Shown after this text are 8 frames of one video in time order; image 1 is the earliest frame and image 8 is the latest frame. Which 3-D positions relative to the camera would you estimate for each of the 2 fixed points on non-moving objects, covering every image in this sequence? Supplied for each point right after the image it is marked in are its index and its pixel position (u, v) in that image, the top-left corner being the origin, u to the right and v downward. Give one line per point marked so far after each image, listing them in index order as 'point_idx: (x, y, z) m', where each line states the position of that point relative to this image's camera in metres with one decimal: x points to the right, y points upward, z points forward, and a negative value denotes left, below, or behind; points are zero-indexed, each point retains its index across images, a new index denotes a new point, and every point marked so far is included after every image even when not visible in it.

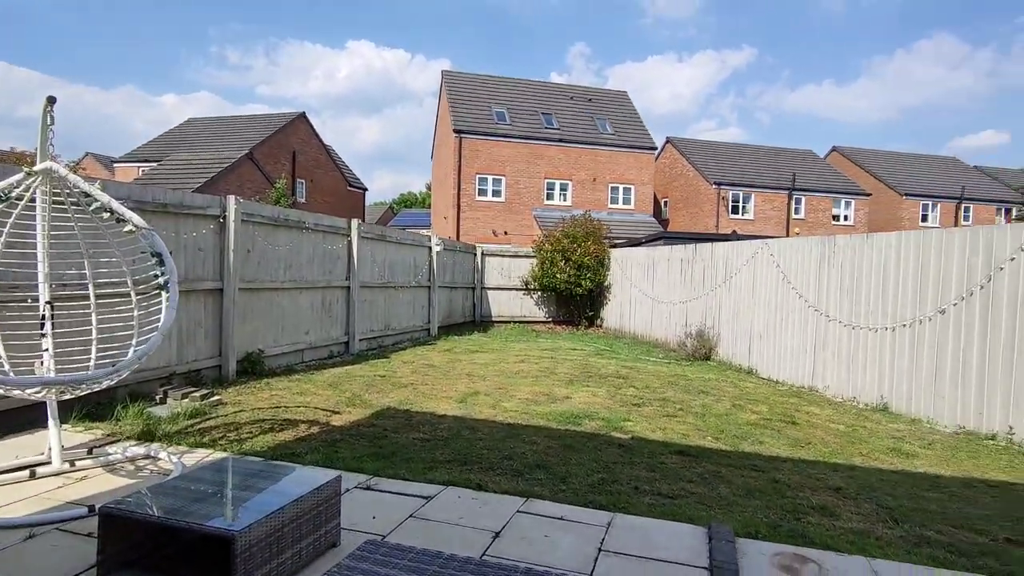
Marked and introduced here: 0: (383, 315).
0: (-2.3, -0.5, +10.6) m
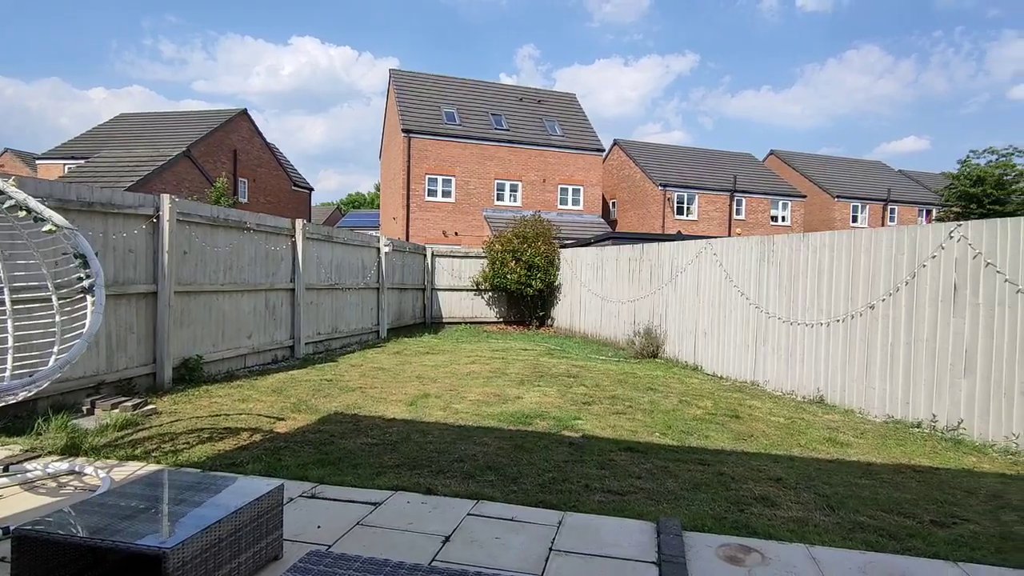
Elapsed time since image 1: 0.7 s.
0: (-3.2, -0.5, +10.3) m
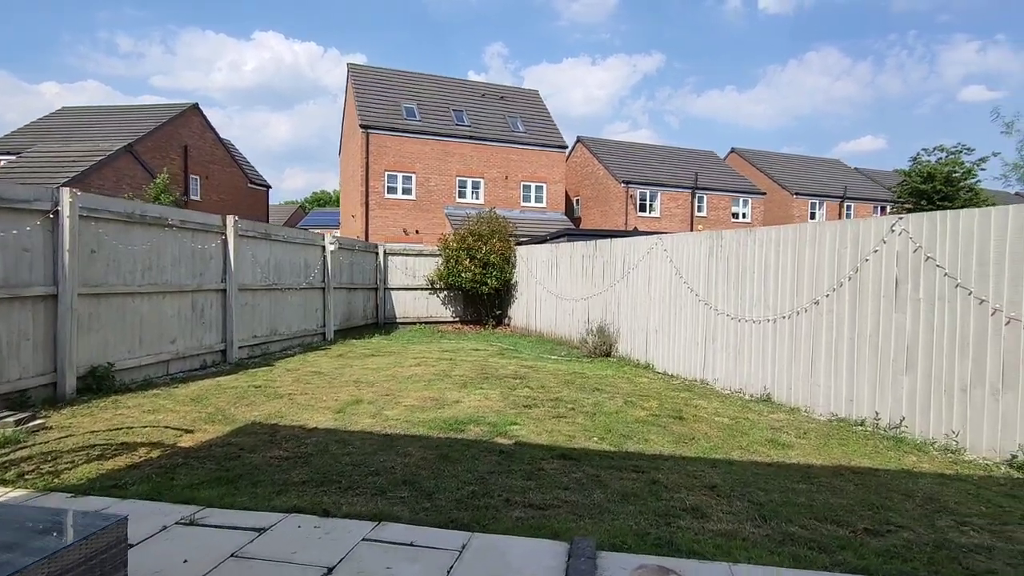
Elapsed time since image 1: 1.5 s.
0: (-4.1, -0.5, +9.8) m
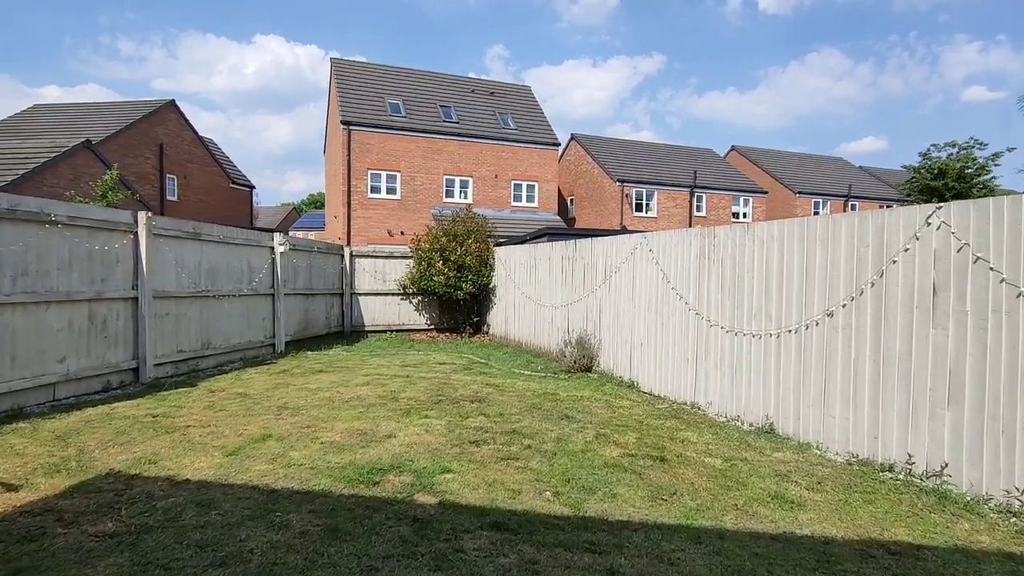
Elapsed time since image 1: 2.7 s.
0: (-4.6, -0.6, +8.6) m
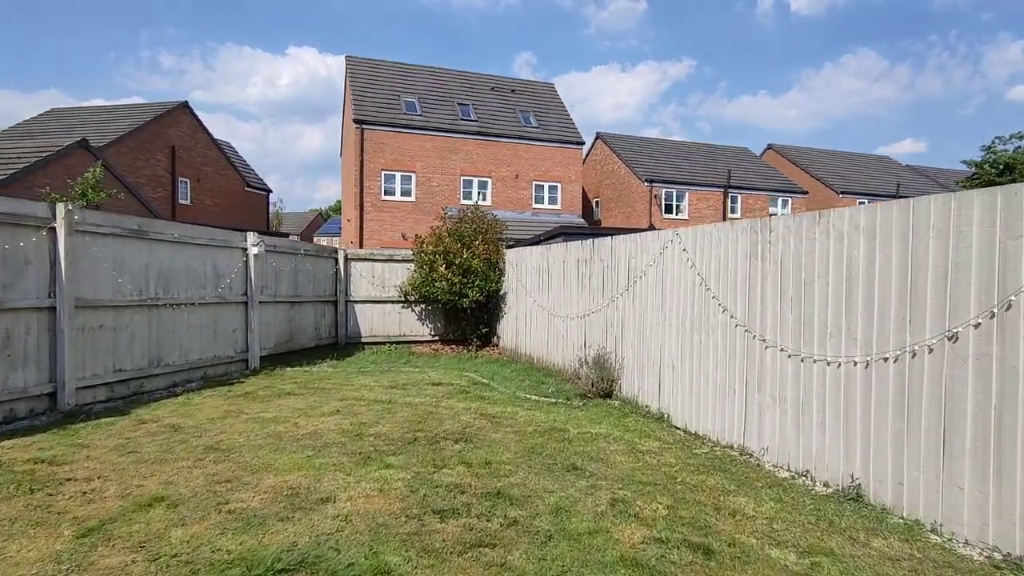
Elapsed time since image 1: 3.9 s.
0: (-4.6, -0.7, +7.3) m
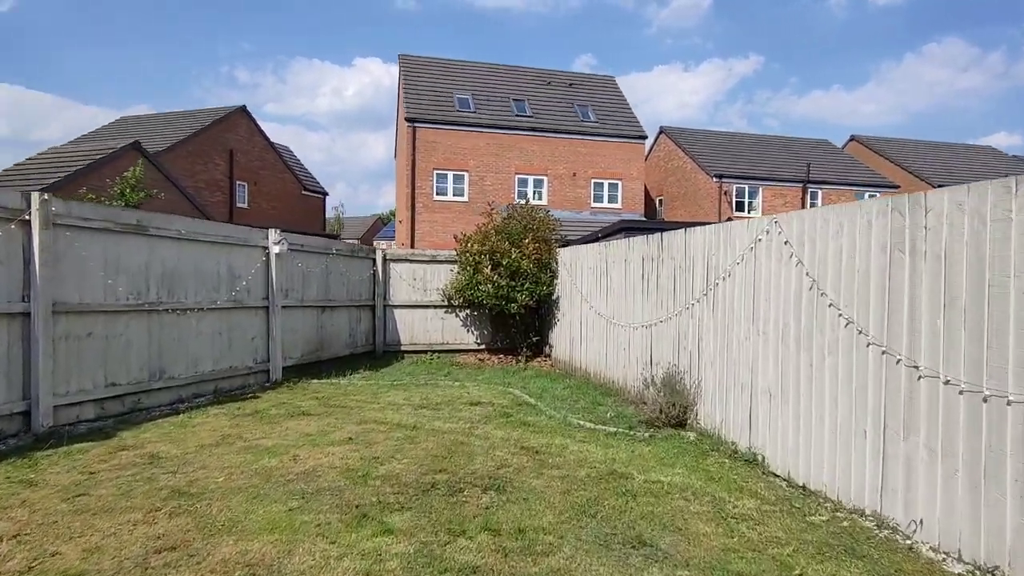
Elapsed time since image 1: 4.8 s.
0: (-4.1, -0.8, +6.4) m
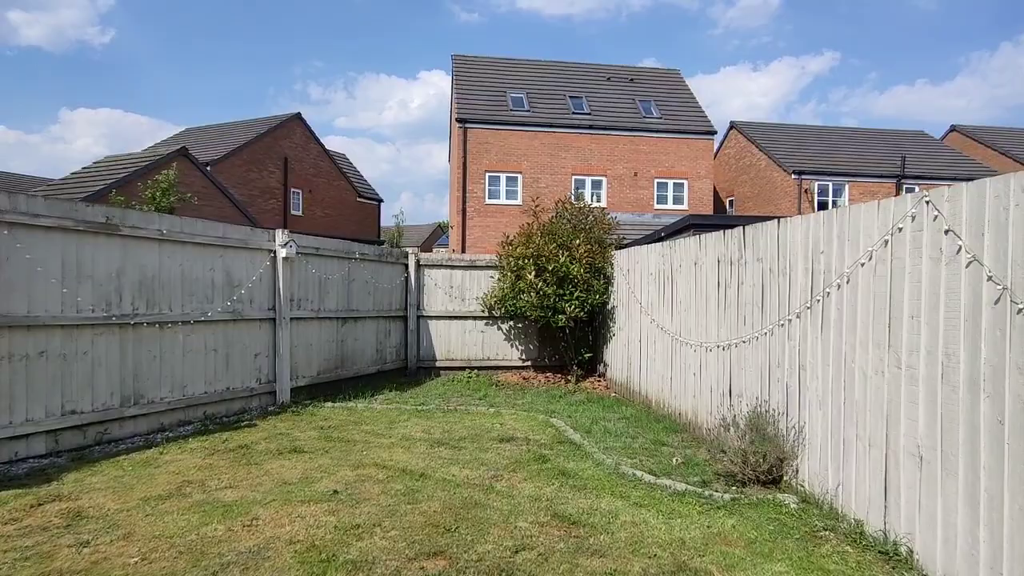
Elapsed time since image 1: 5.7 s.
0: (-3.7, -0.9, +5.5) m
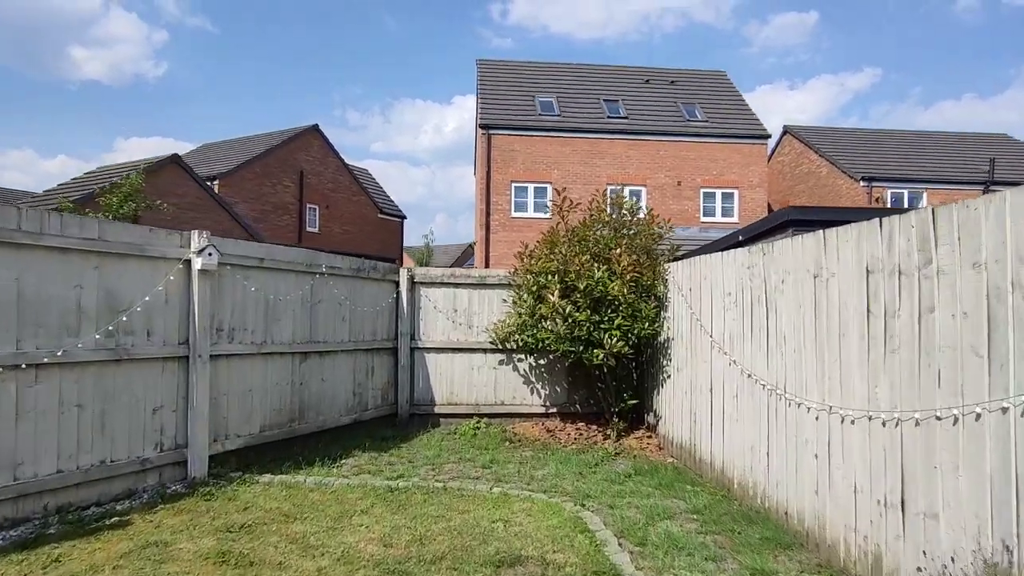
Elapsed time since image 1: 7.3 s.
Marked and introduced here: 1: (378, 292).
0: (-3.7, -1.0, +3.4) m
1: (-1.7, -0.1, +7.5) m
